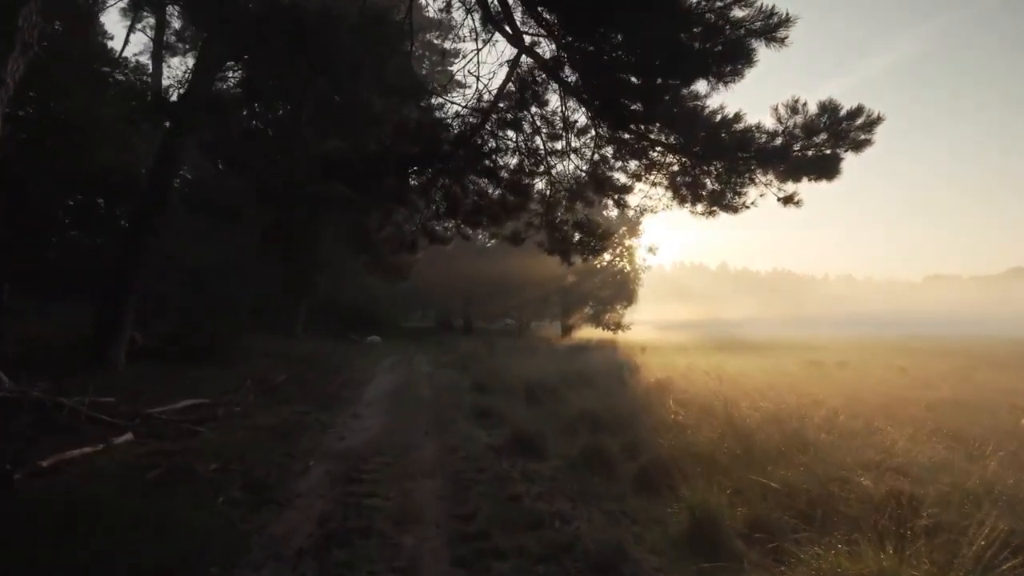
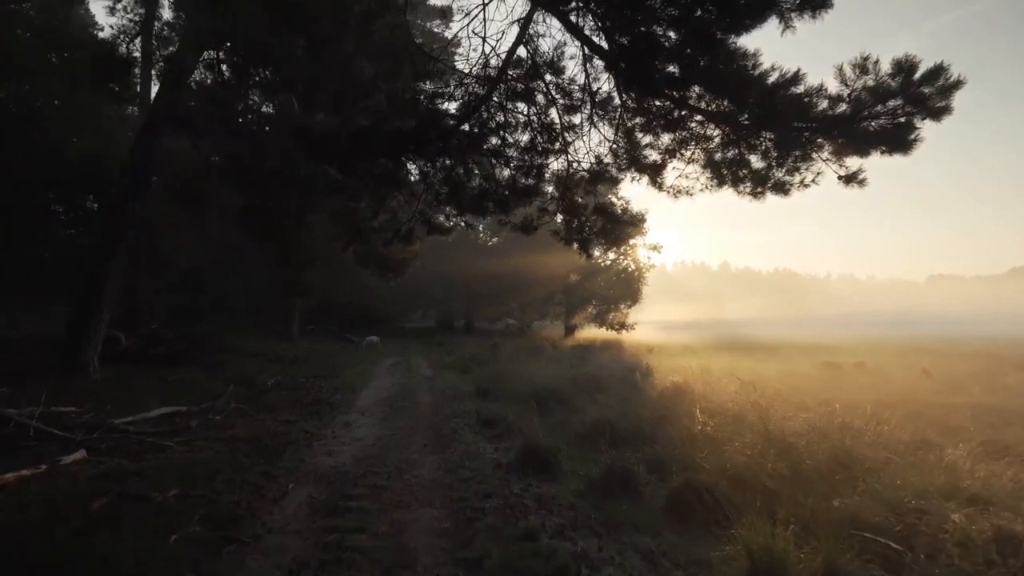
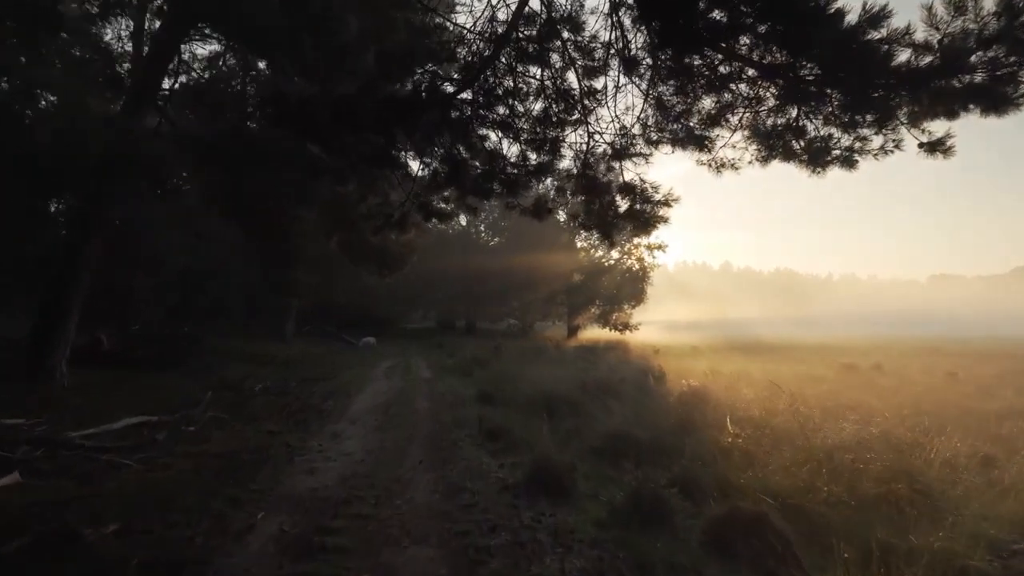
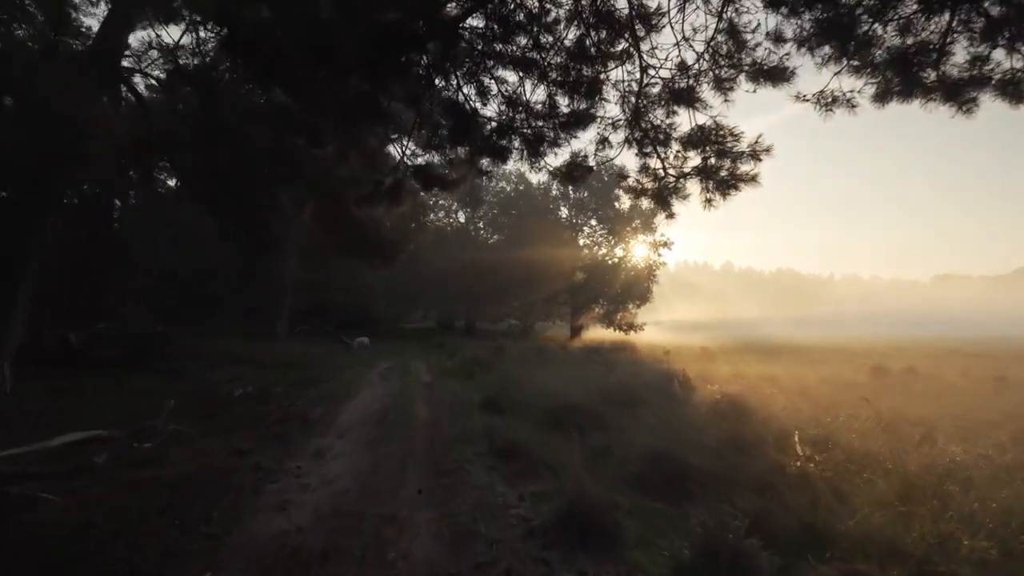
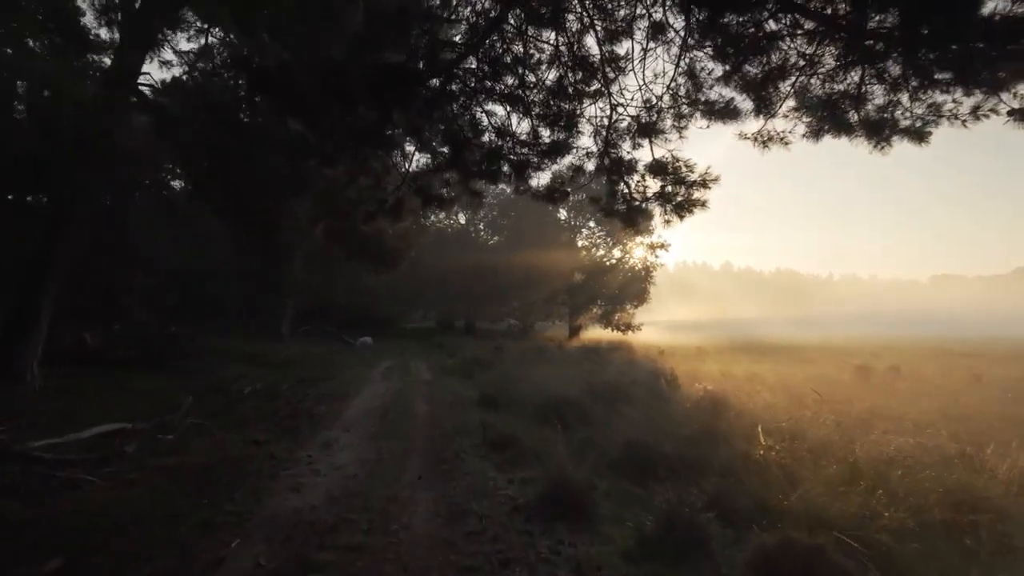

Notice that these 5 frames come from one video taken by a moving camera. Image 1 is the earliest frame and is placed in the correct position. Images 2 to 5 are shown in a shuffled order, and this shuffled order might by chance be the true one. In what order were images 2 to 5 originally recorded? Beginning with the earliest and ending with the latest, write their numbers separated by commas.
2, 3, 5, 4
